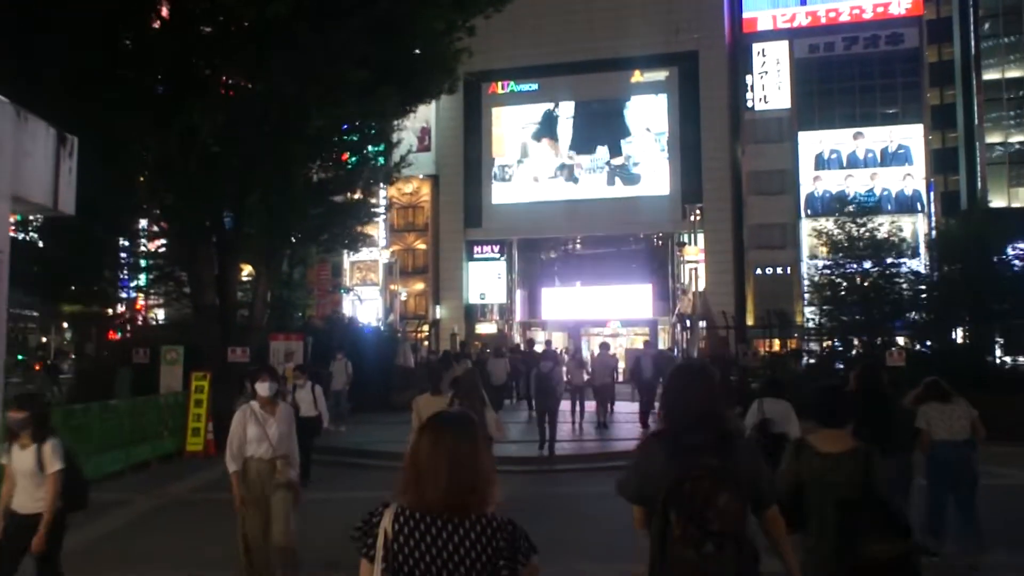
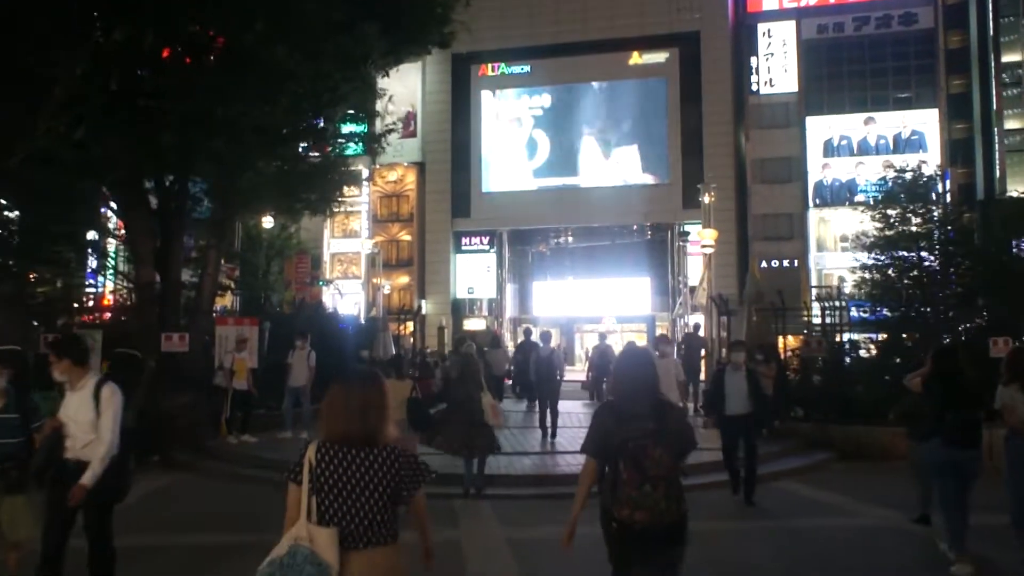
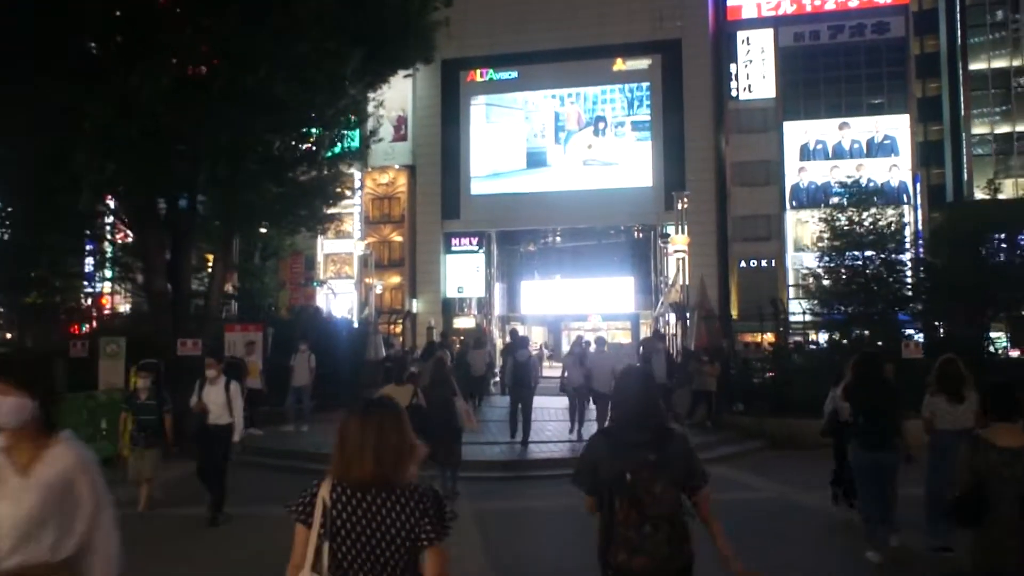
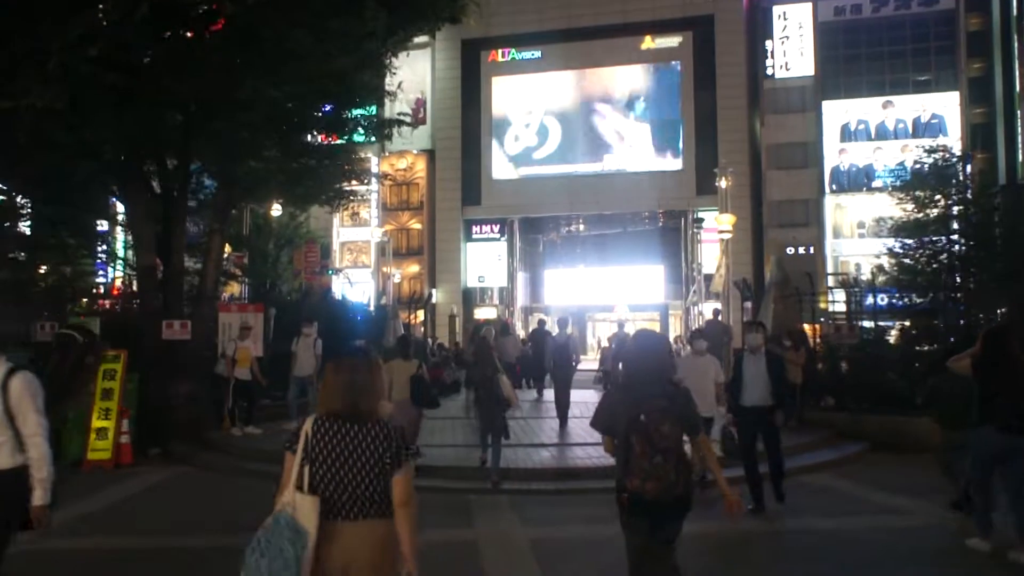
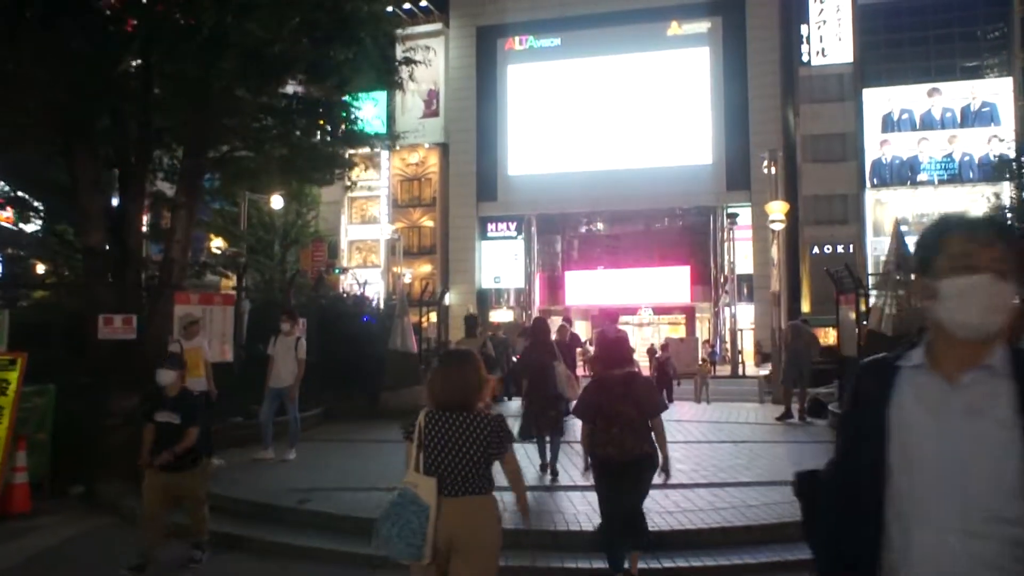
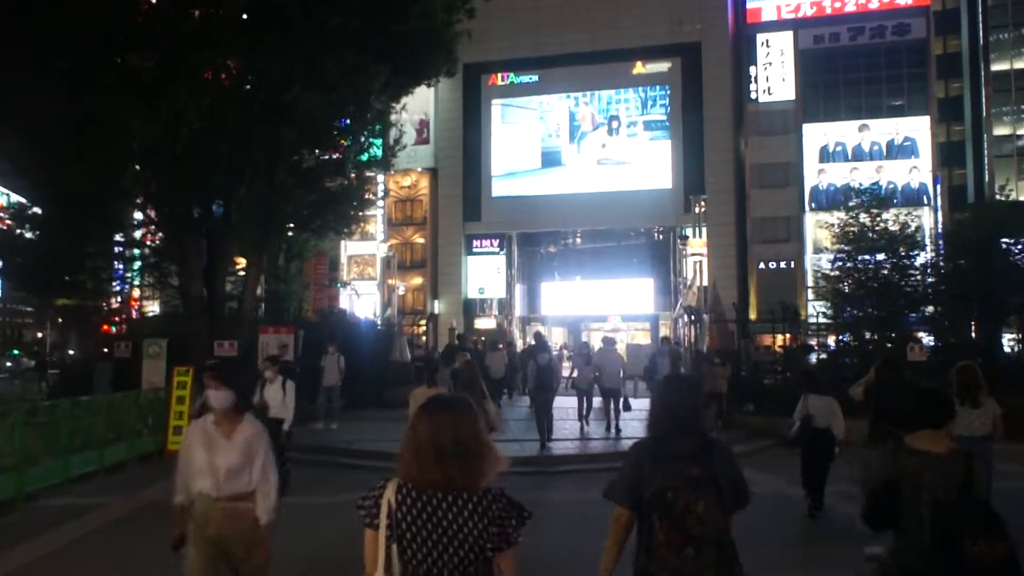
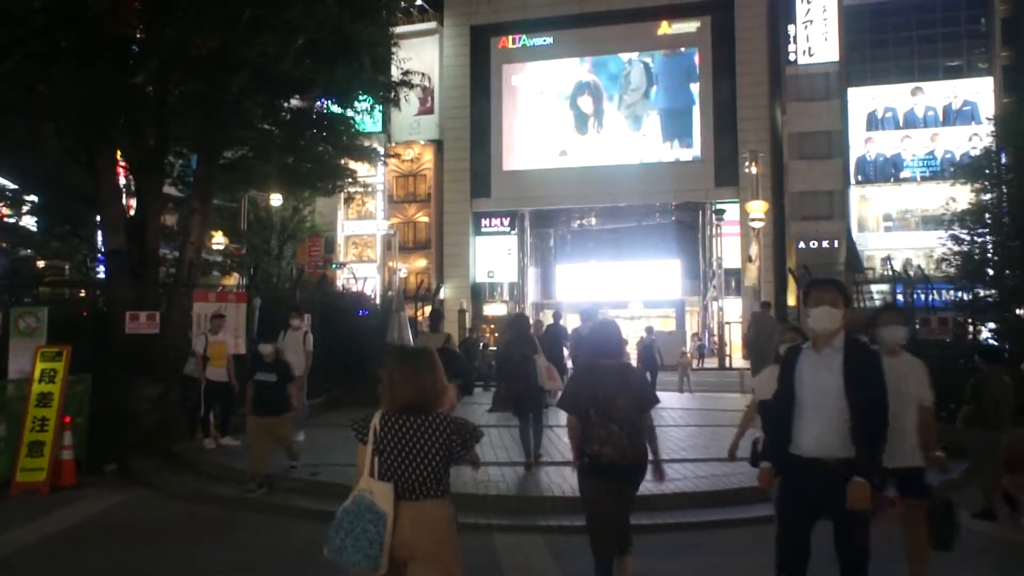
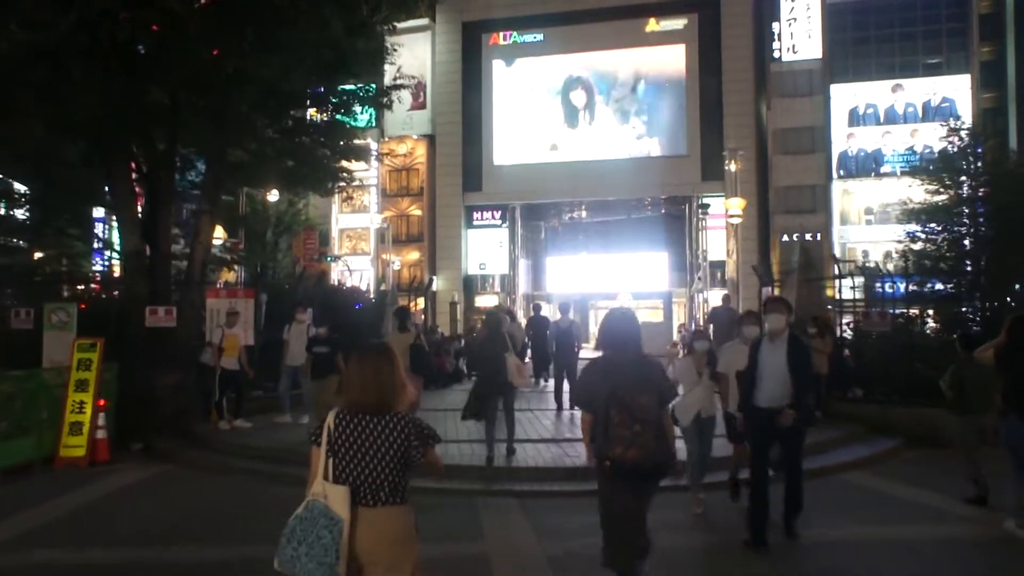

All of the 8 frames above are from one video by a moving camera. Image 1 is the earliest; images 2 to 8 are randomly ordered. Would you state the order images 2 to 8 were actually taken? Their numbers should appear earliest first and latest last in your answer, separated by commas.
6, 3, 2, 4, 8, 7, 5
